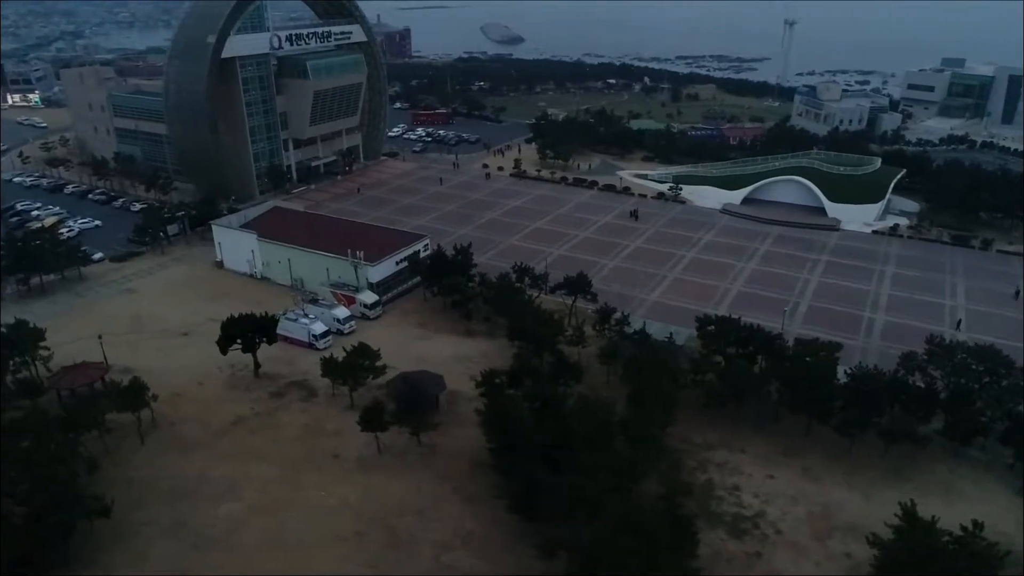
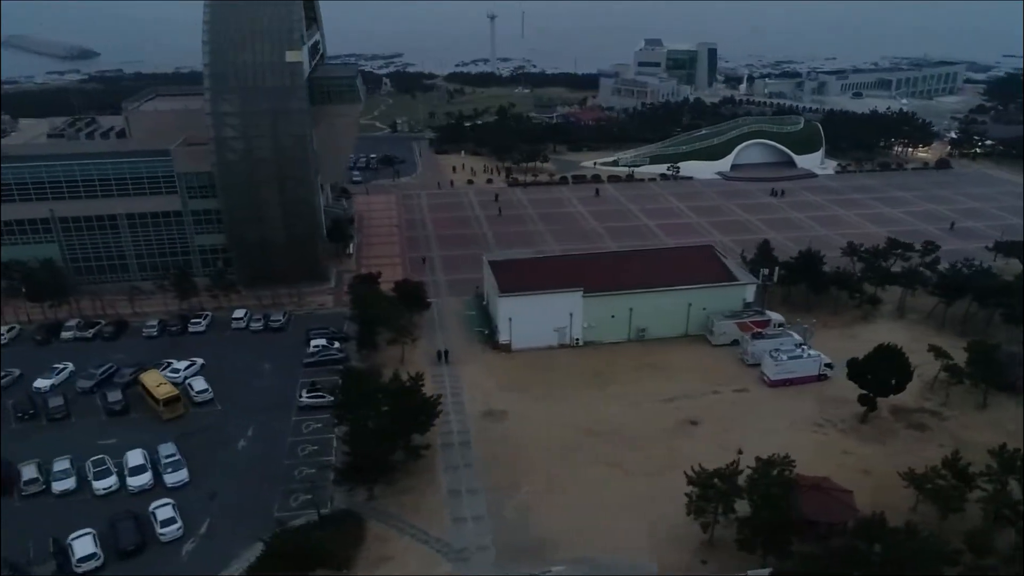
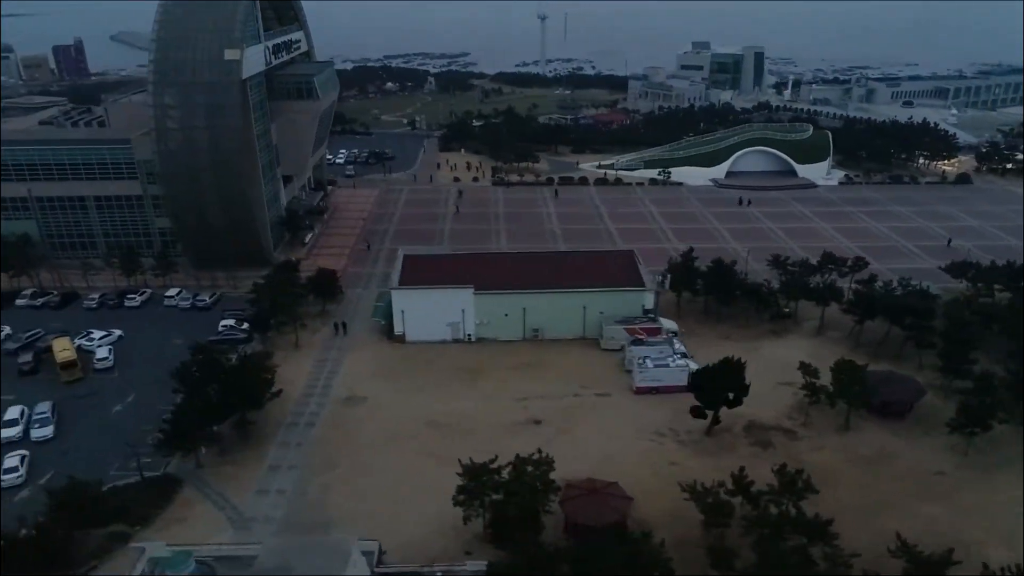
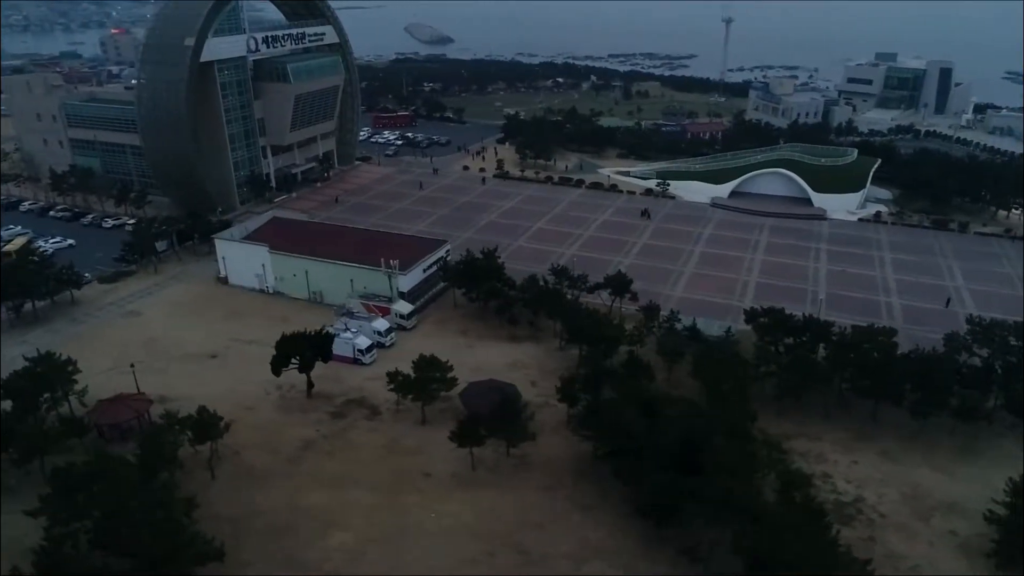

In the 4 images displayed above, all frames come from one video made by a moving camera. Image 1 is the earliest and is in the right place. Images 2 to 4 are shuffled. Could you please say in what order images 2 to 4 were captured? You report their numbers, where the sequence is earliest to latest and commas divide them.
4, 3, 2
